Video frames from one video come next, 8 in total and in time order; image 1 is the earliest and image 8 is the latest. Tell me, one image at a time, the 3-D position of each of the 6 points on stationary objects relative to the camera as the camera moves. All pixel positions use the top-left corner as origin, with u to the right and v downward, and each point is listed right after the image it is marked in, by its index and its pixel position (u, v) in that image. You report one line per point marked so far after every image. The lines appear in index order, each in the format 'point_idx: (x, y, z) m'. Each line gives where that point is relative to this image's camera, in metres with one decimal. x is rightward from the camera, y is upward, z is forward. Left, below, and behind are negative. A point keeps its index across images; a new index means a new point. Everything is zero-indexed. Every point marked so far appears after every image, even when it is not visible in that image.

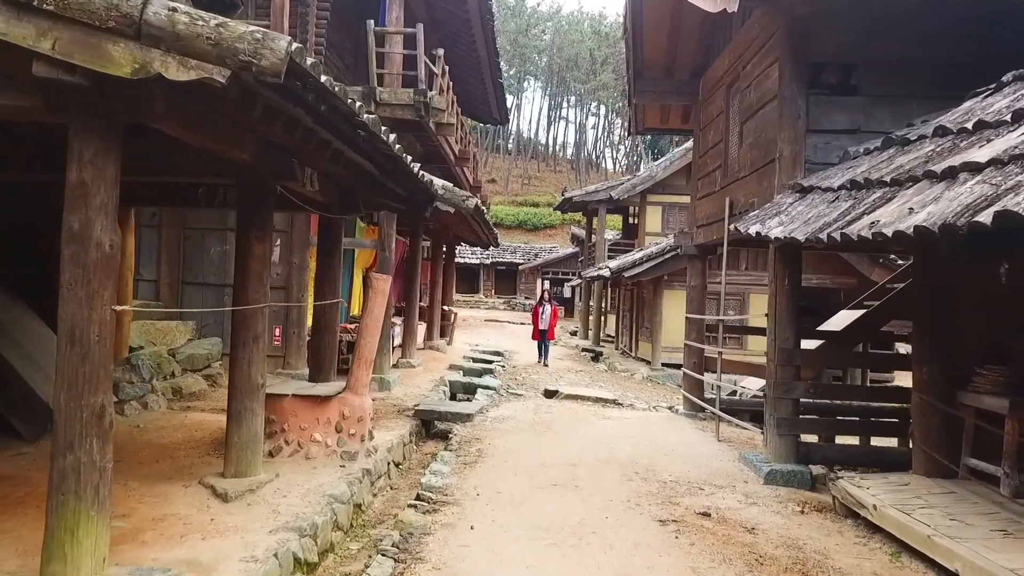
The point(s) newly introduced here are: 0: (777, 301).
0: (+1.7, -0.1, +5.6) m
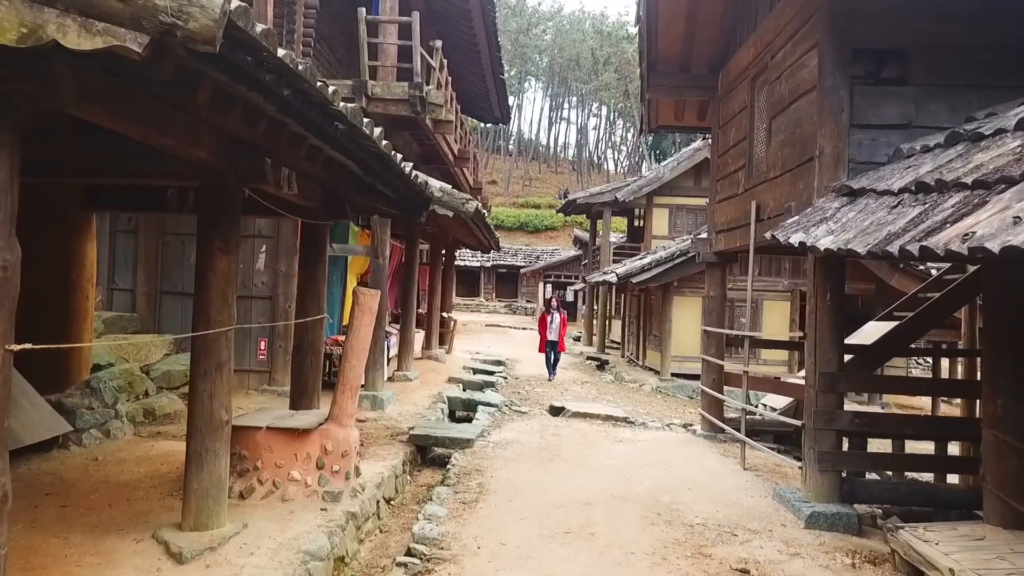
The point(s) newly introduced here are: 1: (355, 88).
0: (+1.7, -0.2, +4.9) m
1: (-1.3, +1.7, +7.3) m
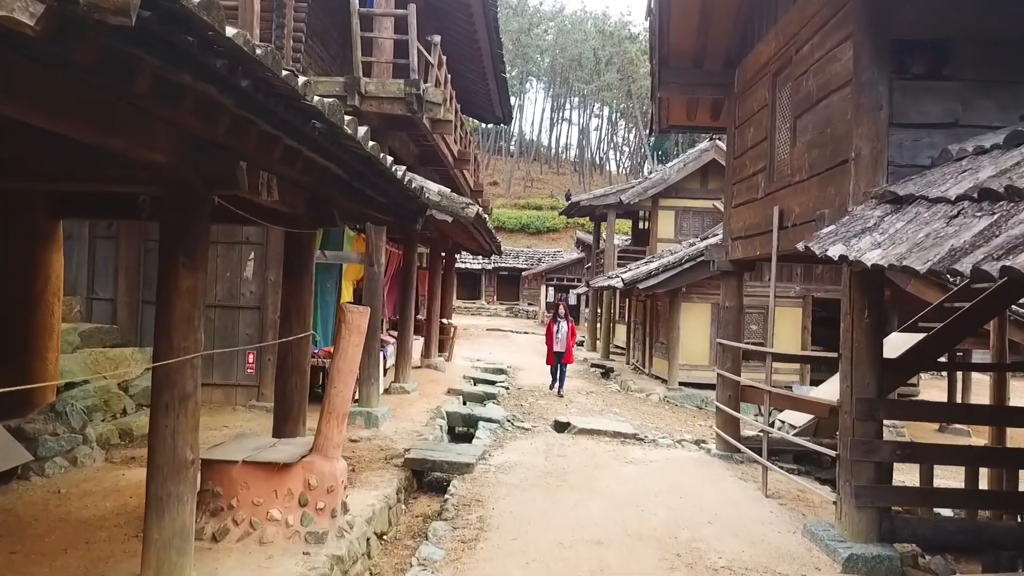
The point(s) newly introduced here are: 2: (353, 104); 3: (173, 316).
0: (+1.7, -0.3, +4.5) m
1: (-1.3, +1.6, +6.8) m
2: (-1.2, +1.4, +6.8) m
3: (-1.3, -0.1, +3.4) m
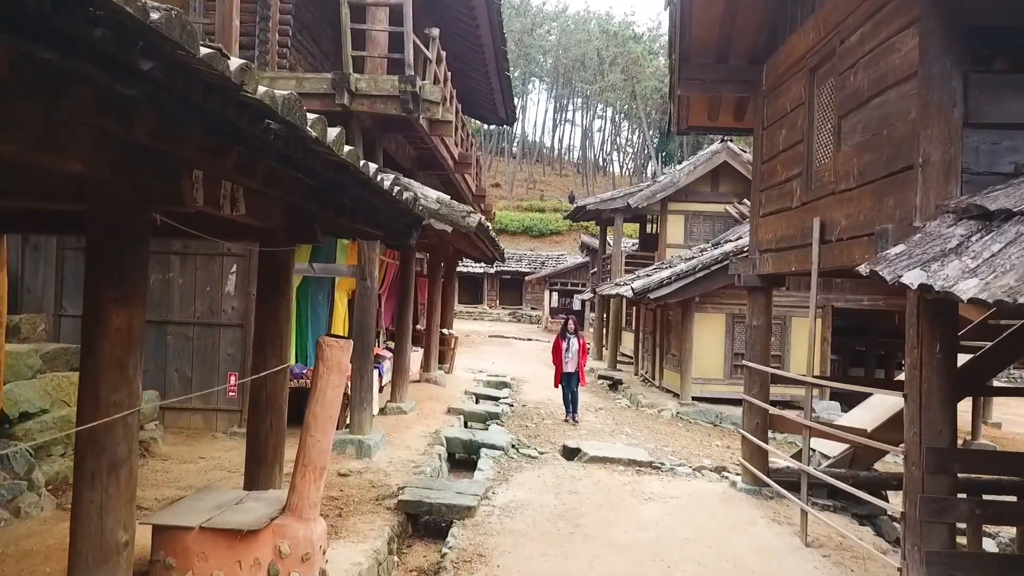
0: (+1.8, -0.4, +3.8) m
1: (-1.2, +1.4, +6.2) m
2: (-1.2, +1.3, +6.2) m
3: (-1.3, -0.2, +2.7) m
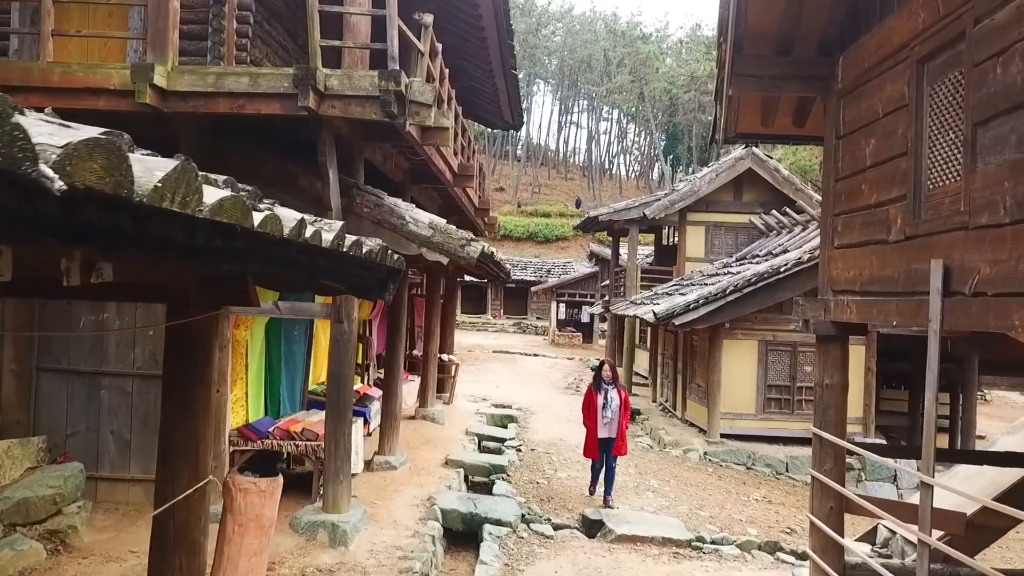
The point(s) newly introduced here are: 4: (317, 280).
0: (+1.8, -0.7, +2.4) m
1: (-1.2, +1.1, +4.8) m
2: (-1.1, +1.0, +4.8) m
3: (-1.2, -0.5, +1.4) m
4: (-0.6, +0.1, +2.9) m
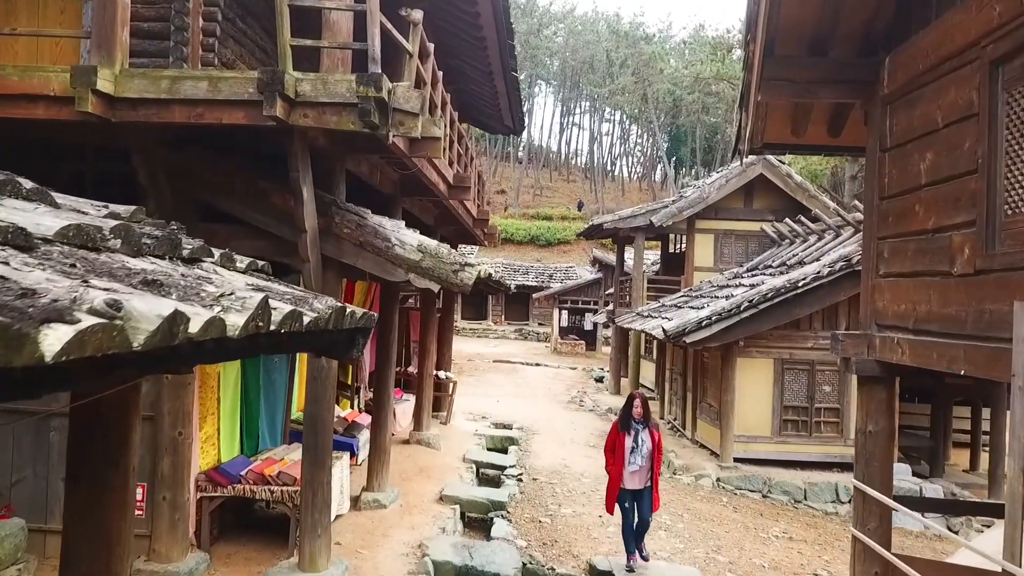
0: (+1.8, -0.8, +1.8) m
1: (-1.2, +1.0, +4.2) m
2: (-1.1, +0.8, +4.2) m
3: (-1.2, -0.7, +0.7) m
4: (-0.7, -0.1, +2.3) m
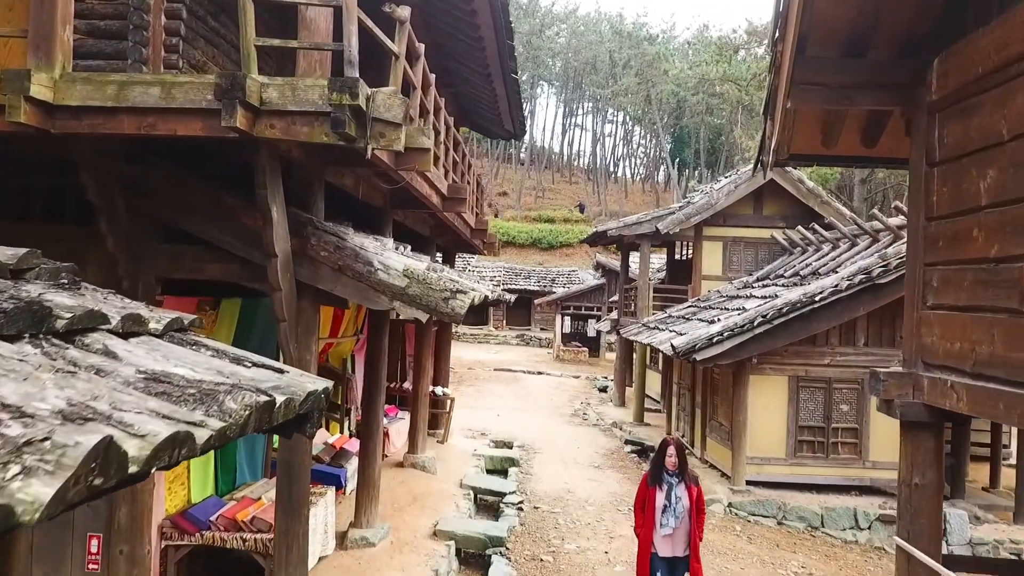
0: (+1.8, -1.0, +1.2) m
1: (-1.2, +0.8, +3.6) m
2: (-1.1, +0.7, +3.6) m
3: (-1.3, -0.8, +0.2) m
4: (-0.7, -0.3, +1.7) m
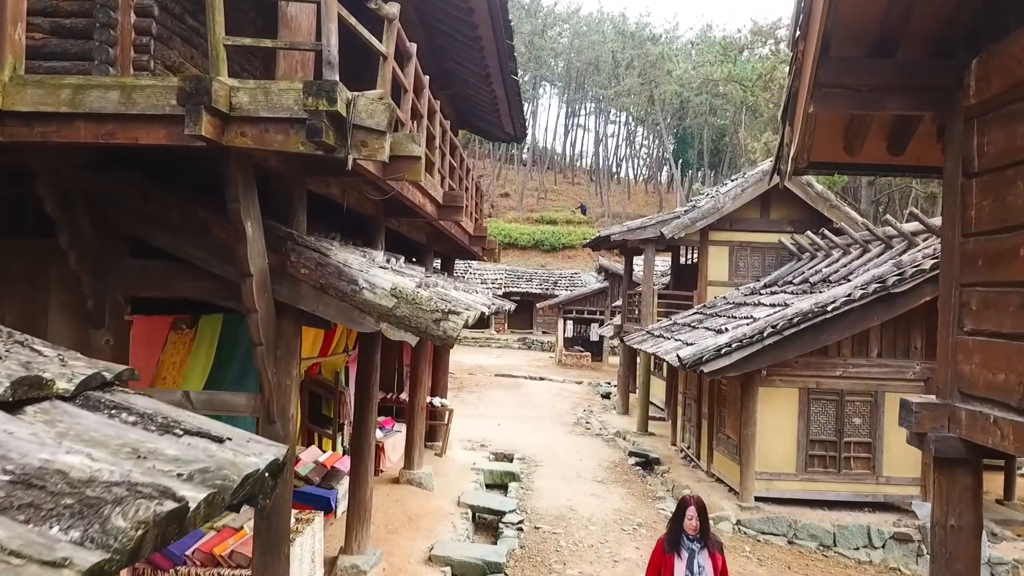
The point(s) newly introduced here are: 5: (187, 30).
0: (+1.8, -1.1, +0.8) m
1: (-1.2, +0.7, +3.3) m
2: (-1.2, +0.6, +3.3) m
3: (-1.3, -0.9, -0.2) m
4: (-0.7, -0.4, +1.4) m
5: (-1.9, +1.5, +5.1) m
